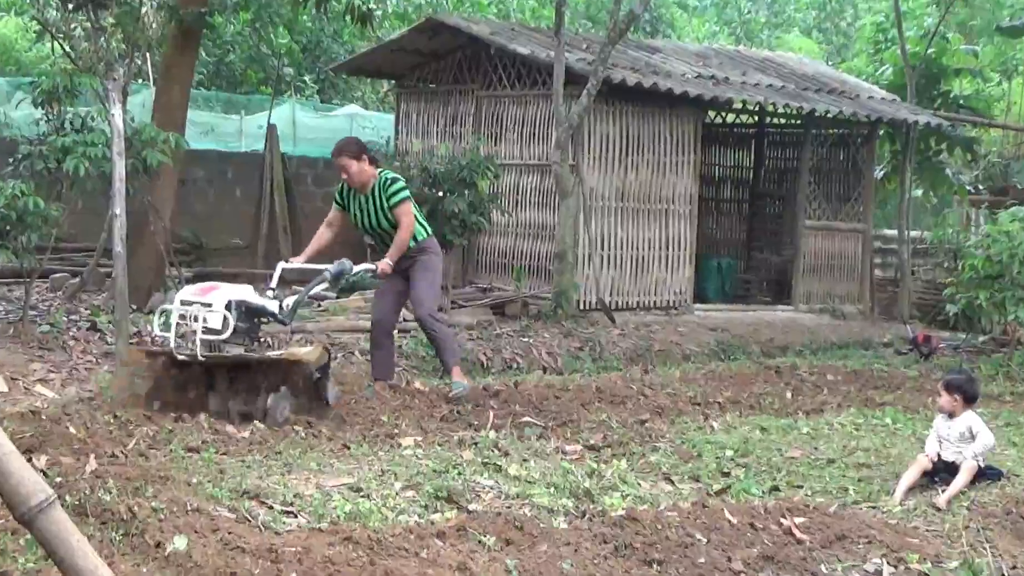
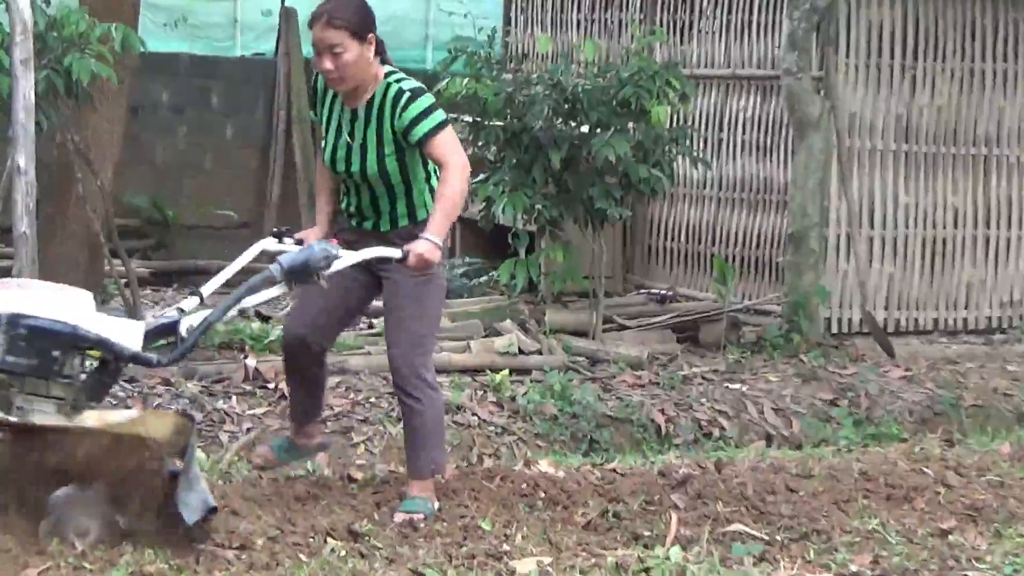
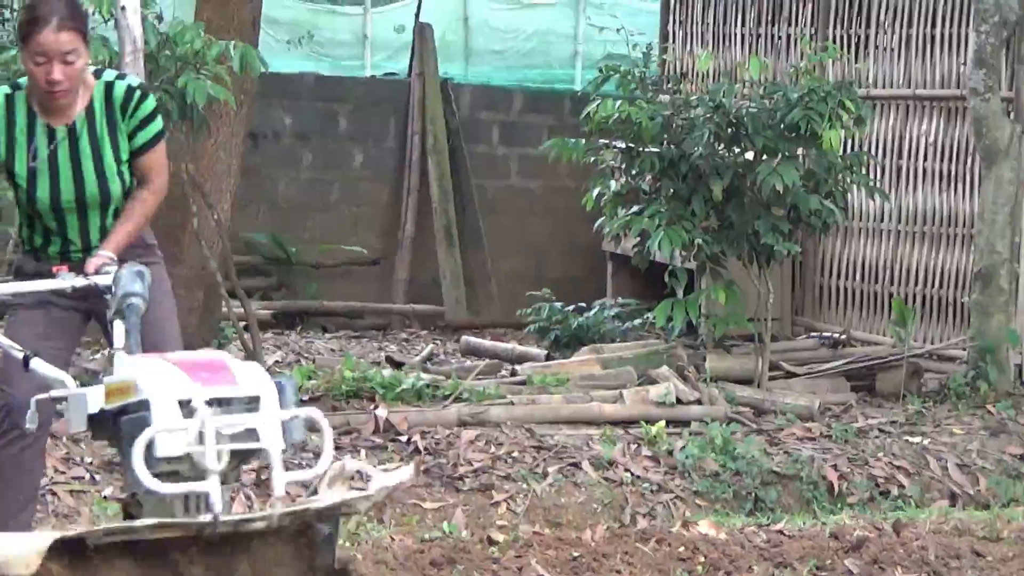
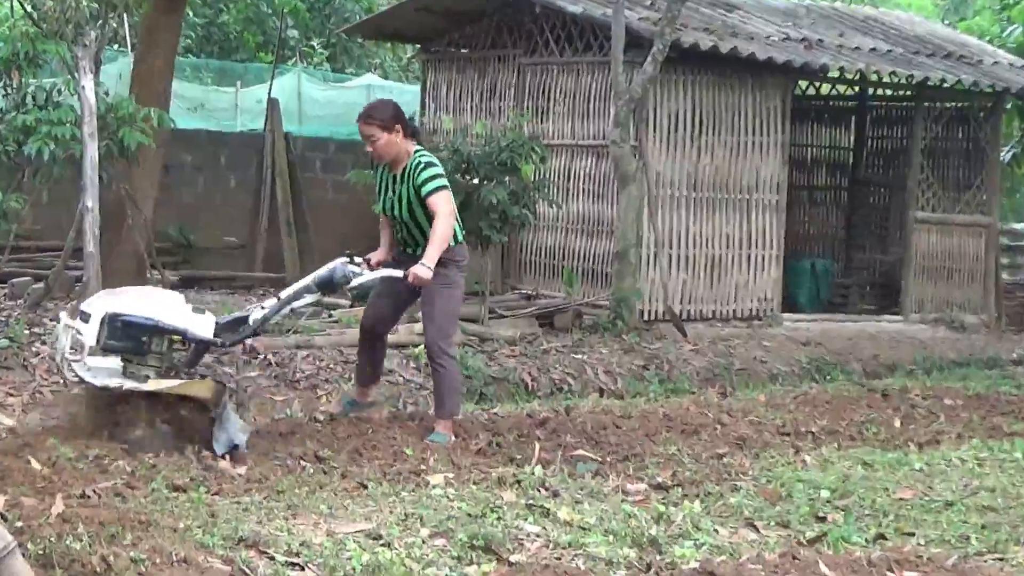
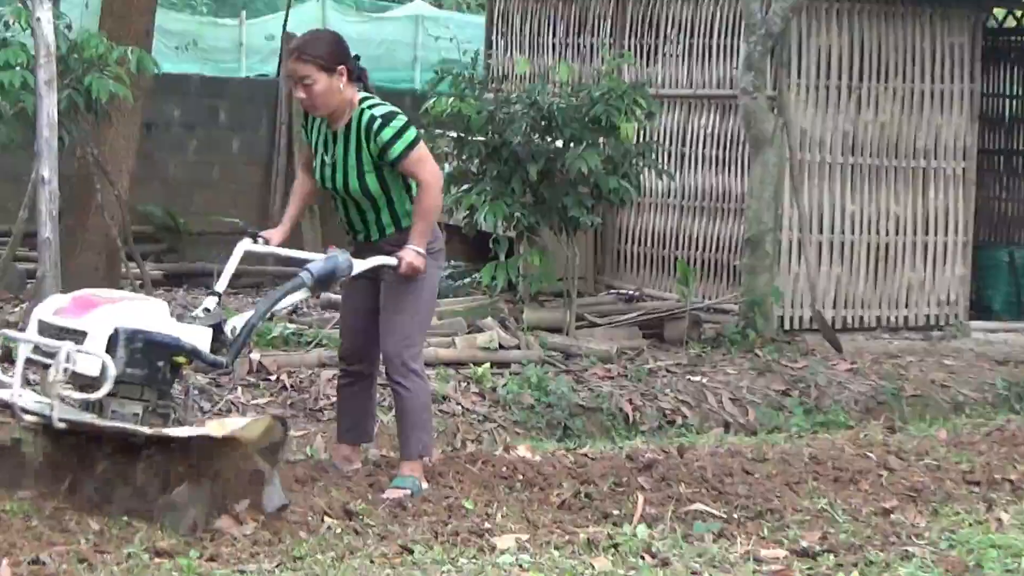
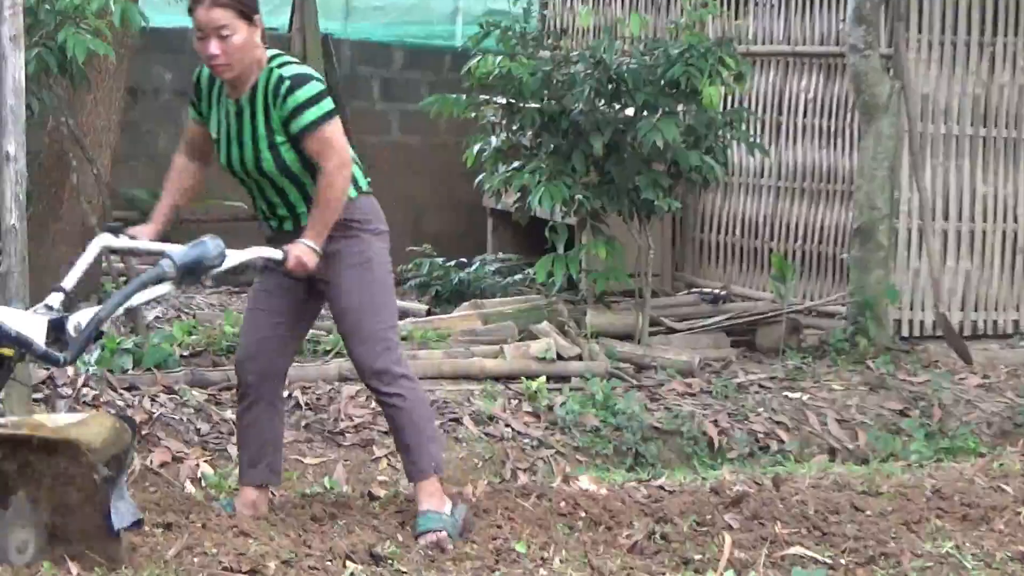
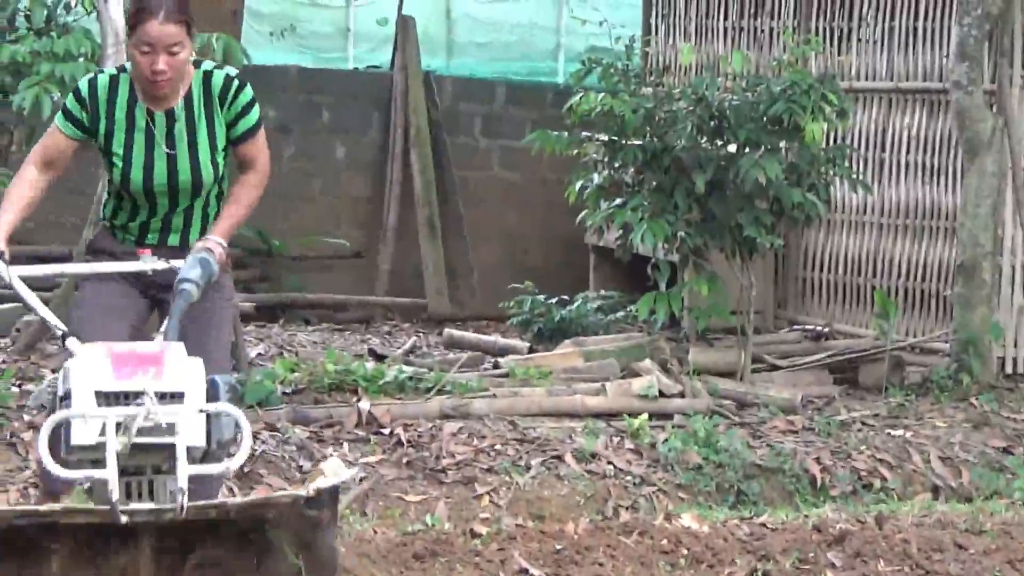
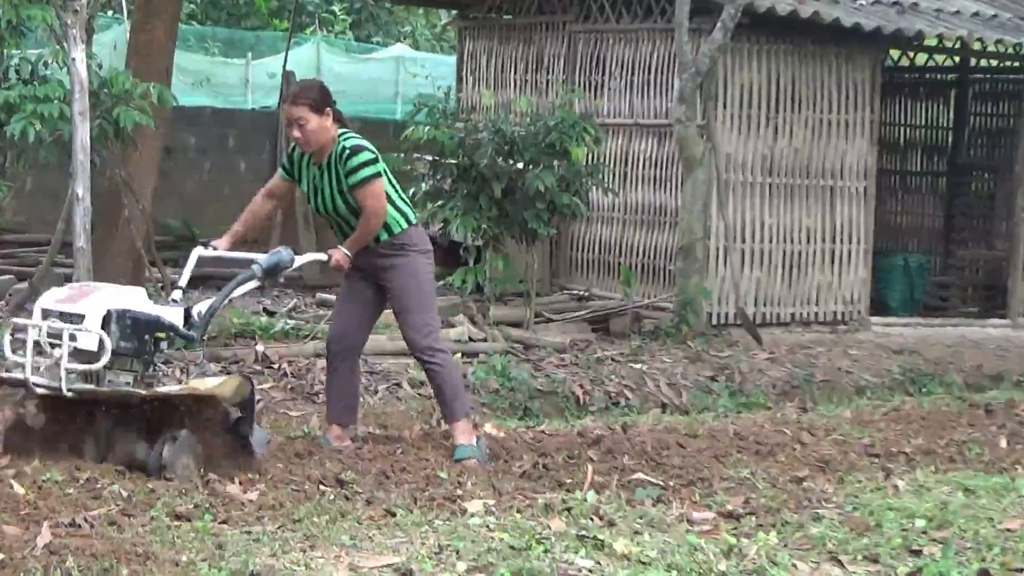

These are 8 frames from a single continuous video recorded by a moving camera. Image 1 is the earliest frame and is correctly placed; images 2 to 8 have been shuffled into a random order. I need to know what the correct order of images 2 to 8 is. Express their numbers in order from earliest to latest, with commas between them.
4, 8, 5, 2, 6, 7, 3
